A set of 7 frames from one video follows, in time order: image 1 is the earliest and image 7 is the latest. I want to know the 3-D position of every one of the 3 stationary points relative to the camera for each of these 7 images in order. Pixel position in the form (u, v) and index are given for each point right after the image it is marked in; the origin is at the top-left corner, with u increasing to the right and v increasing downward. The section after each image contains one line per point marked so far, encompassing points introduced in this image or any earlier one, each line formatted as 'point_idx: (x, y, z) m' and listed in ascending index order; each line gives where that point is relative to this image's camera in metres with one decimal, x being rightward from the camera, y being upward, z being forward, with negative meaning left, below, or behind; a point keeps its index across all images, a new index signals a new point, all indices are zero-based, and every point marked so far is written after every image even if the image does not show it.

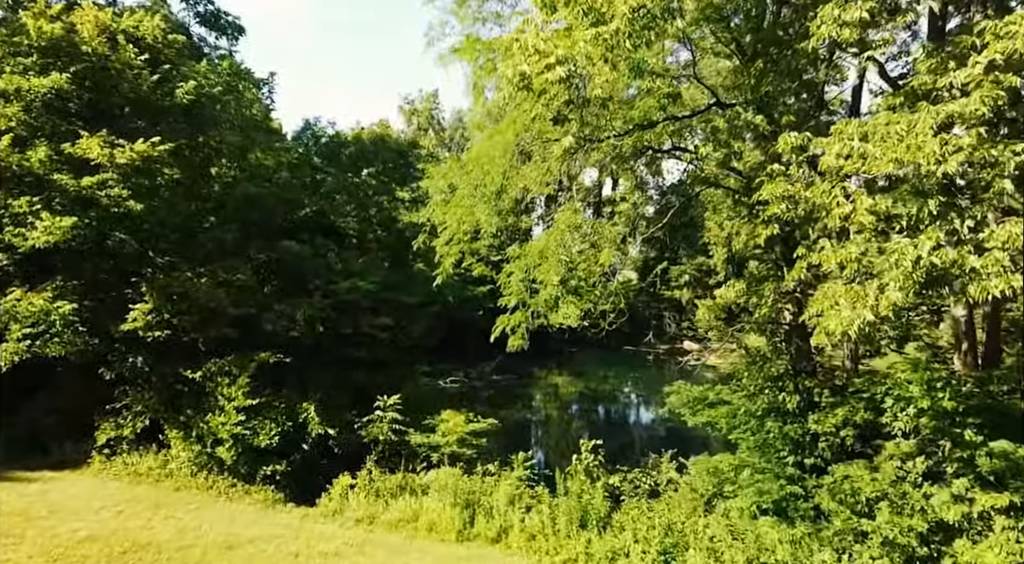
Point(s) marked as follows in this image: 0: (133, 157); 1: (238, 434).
0: (-5.1, +1.7, +10.9) m
1: (-3.7, -2.1, +11.2) m
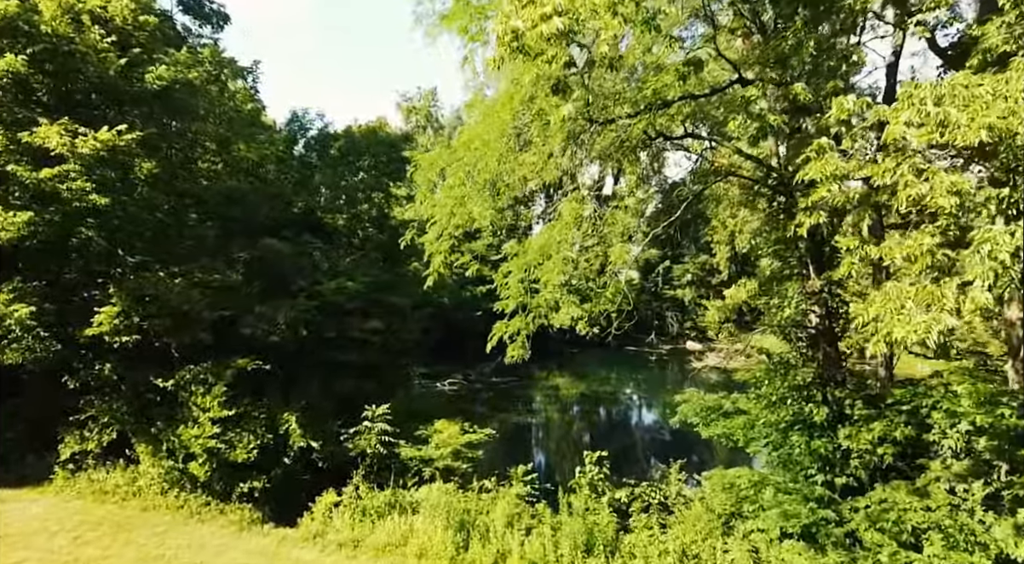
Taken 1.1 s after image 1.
0: (-5.1, +1.7, +10.1) m
1: (-3.8, -2.1, +10.3) m
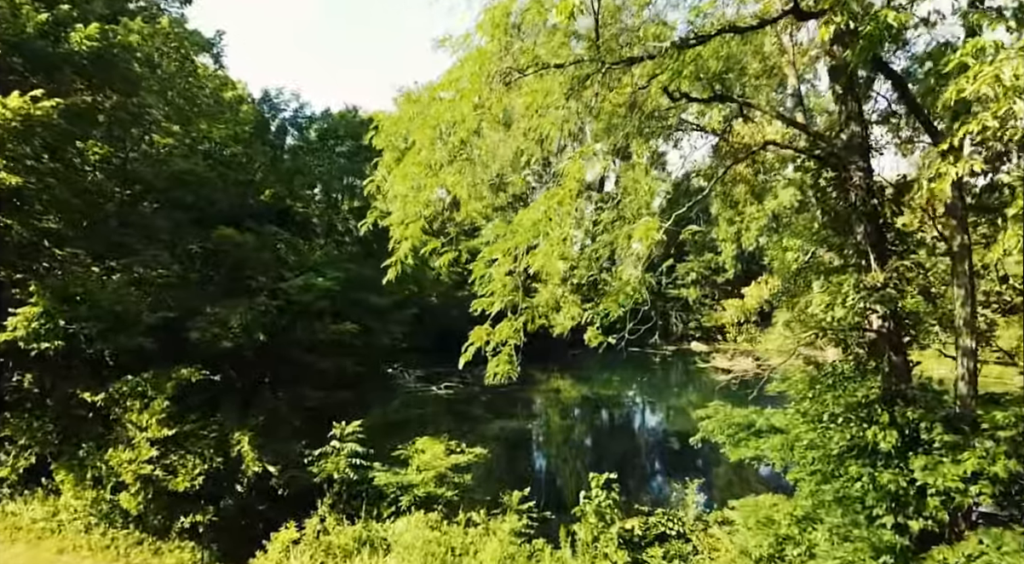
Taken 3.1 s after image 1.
0: (-5.2, +1.7, +8.4) m
1: (-3.8, -2.0, +8.6) m
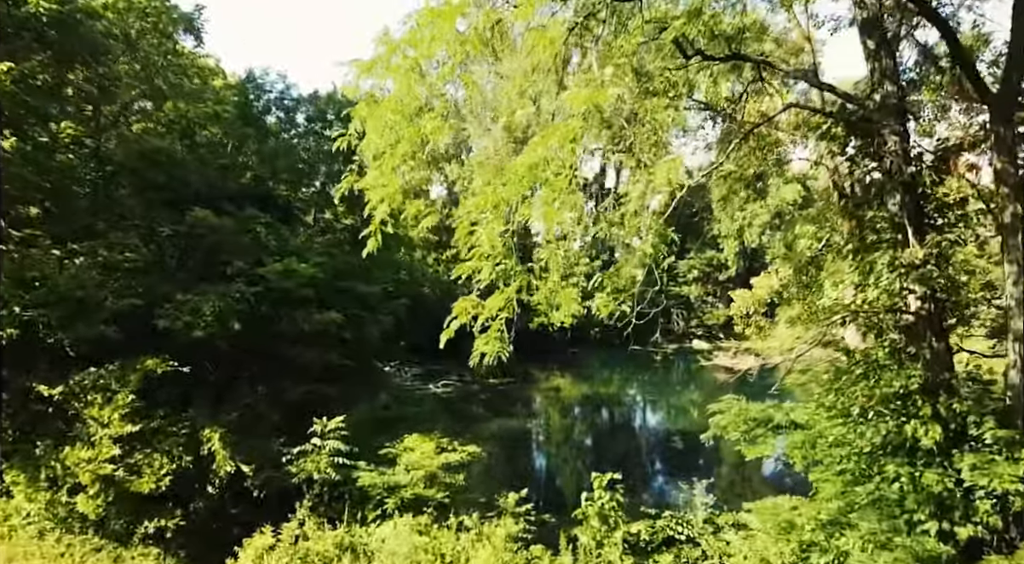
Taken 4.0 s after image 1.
0: (-5.2, +1.9, +7.7) m
1: (-3.9, -1.9, +7.9) m
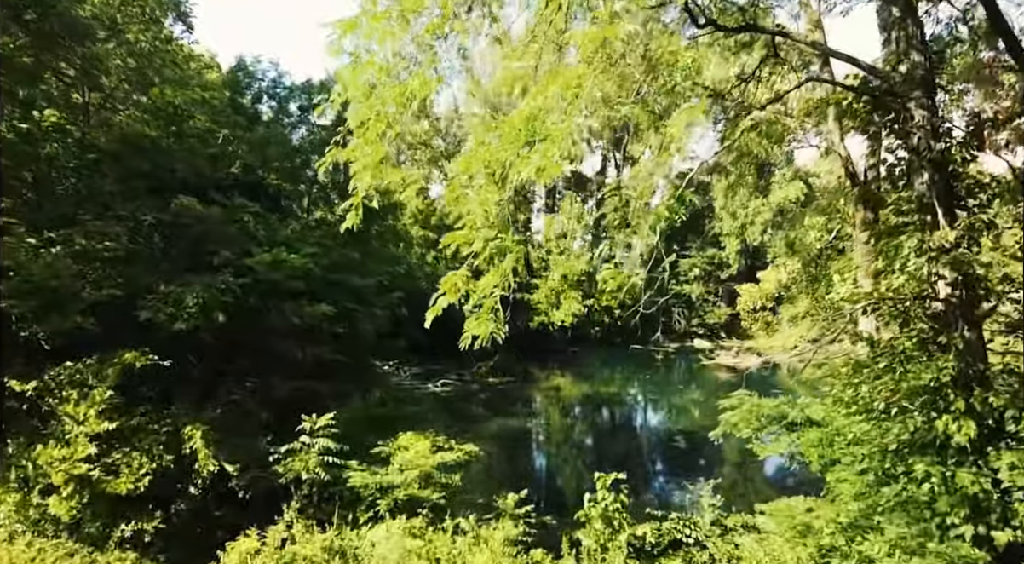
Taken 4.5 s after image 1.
0: (-5.2, +2.0, +7.2) m
1: (-3.9, -1.8, +7.4) m
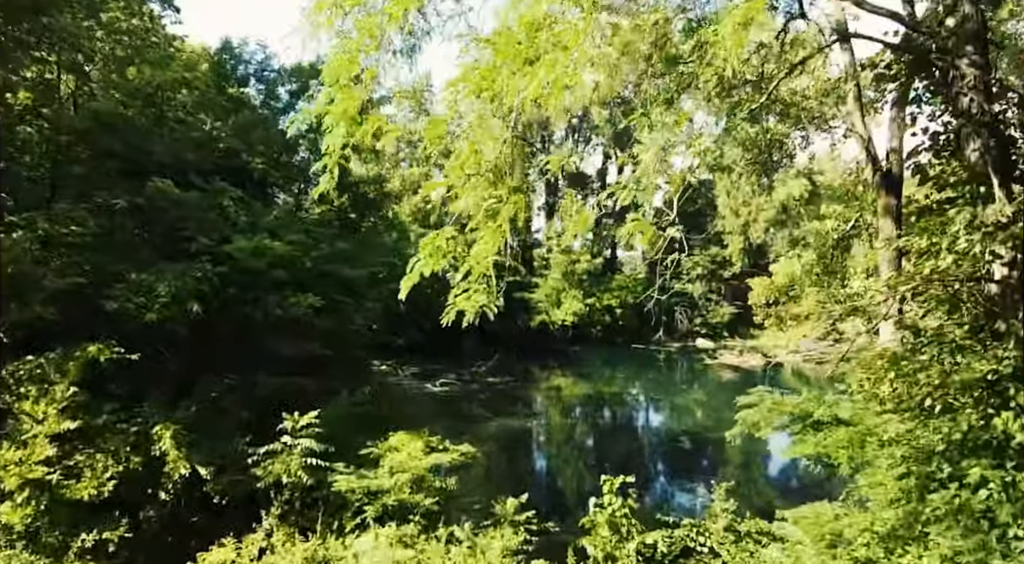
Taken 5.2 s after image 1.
0: (-5.3, +2.1, +6.5) m
1: (-3.9, -1.6, +6.7) m
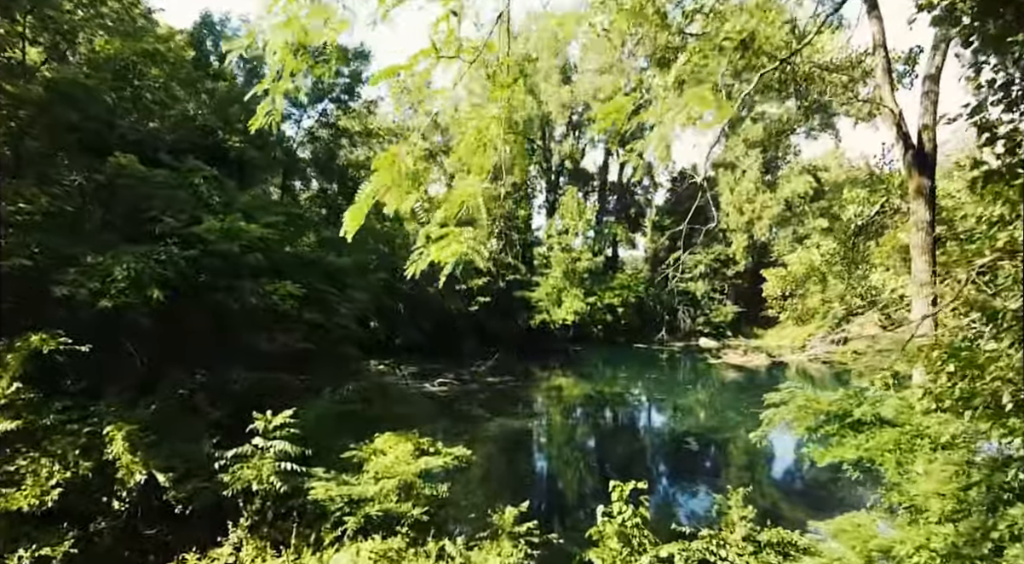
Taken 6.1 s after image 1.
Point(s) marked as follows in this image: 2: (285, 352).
0: (-5.3, +2.3, +5.7) m
1: (-3.9, -1.5, +5.9) m
2: (-2.5, -0.8, +9.2) m
